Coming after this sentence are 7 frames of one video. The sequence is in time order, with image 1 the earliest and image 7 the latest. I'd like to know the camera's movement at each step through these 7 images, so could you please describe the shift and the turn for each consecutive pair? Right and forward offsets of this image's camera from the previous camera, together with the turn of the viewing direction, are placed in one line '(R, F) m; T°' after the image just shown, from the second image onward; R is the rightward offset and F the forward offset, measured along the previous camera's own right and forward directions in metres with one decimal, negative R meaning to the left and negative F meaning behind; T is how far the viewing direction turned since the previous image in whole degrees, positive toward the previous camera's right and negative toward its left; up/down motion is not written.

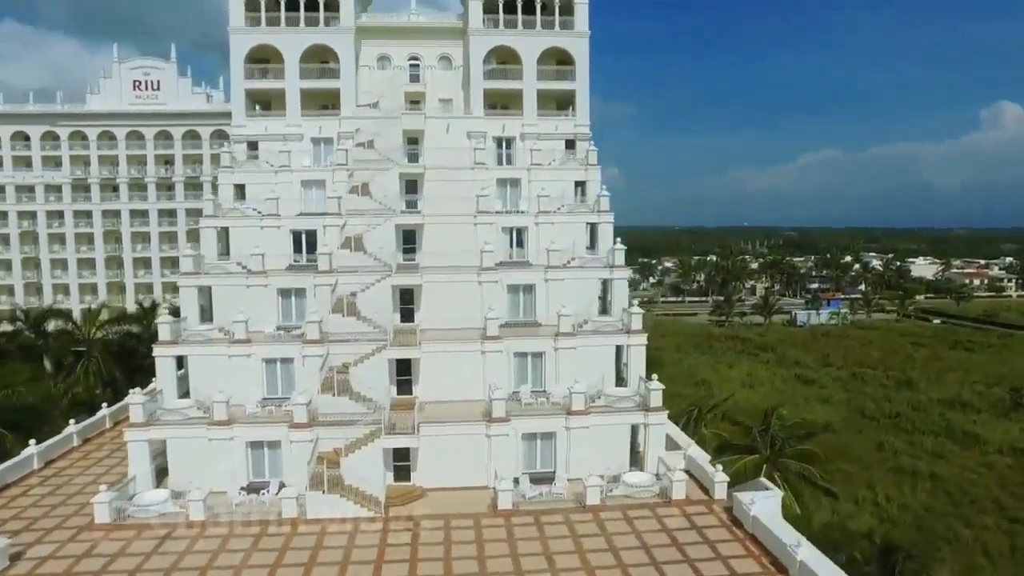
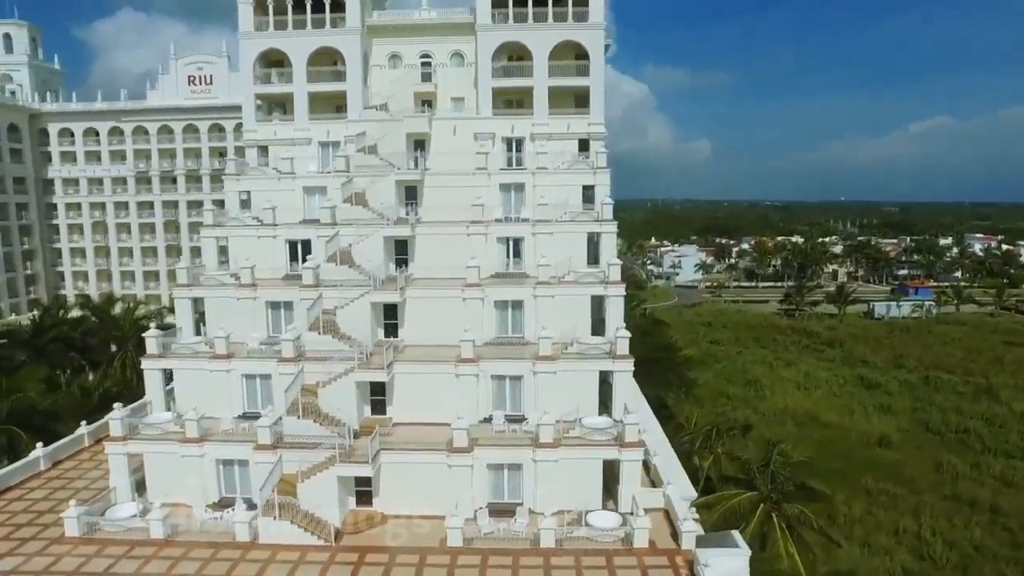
(+4.2, +1.5) m; -7°
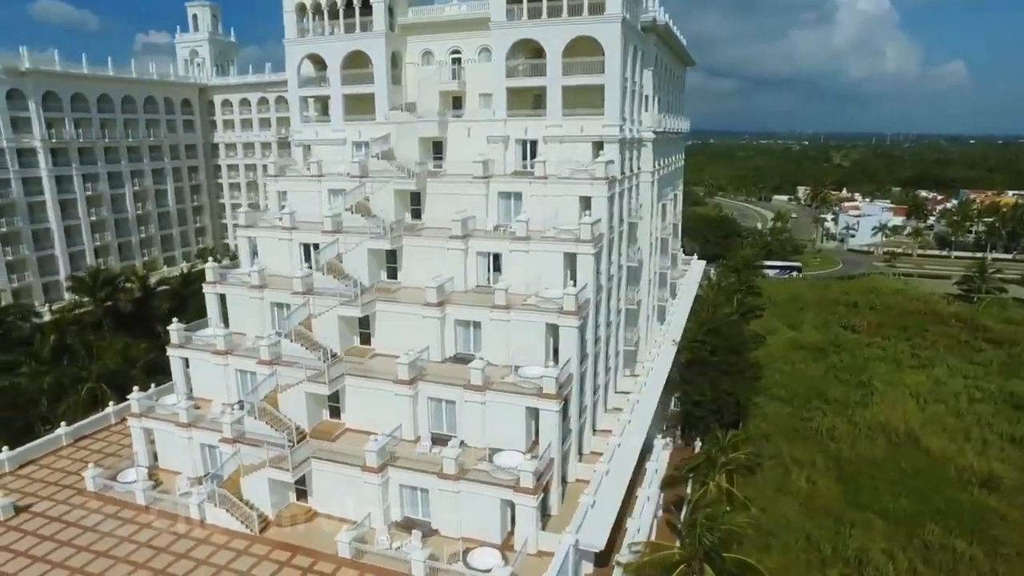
(+10.1, +1.5) m; -17°
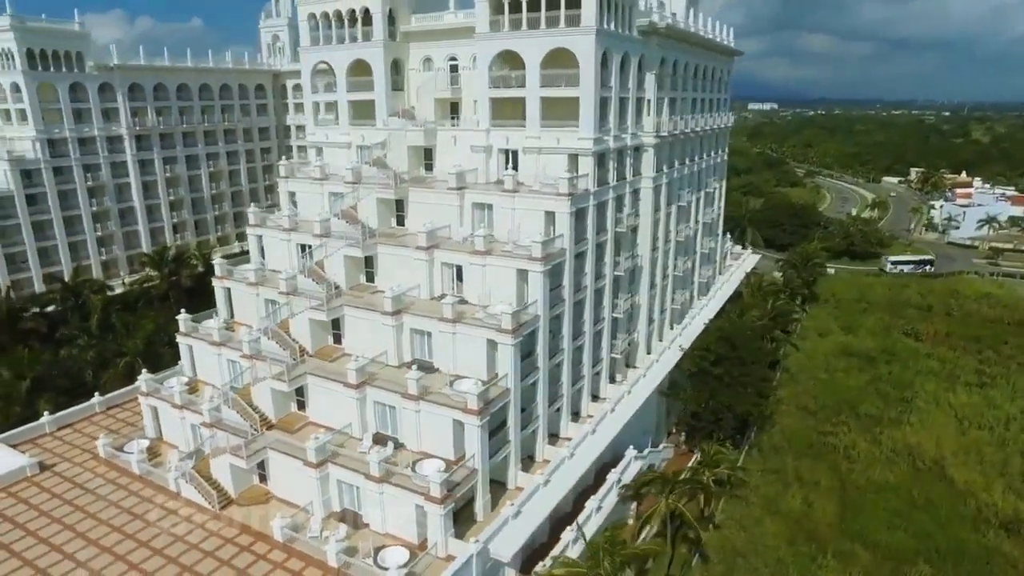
(+7.1, -0.5) m; -9°
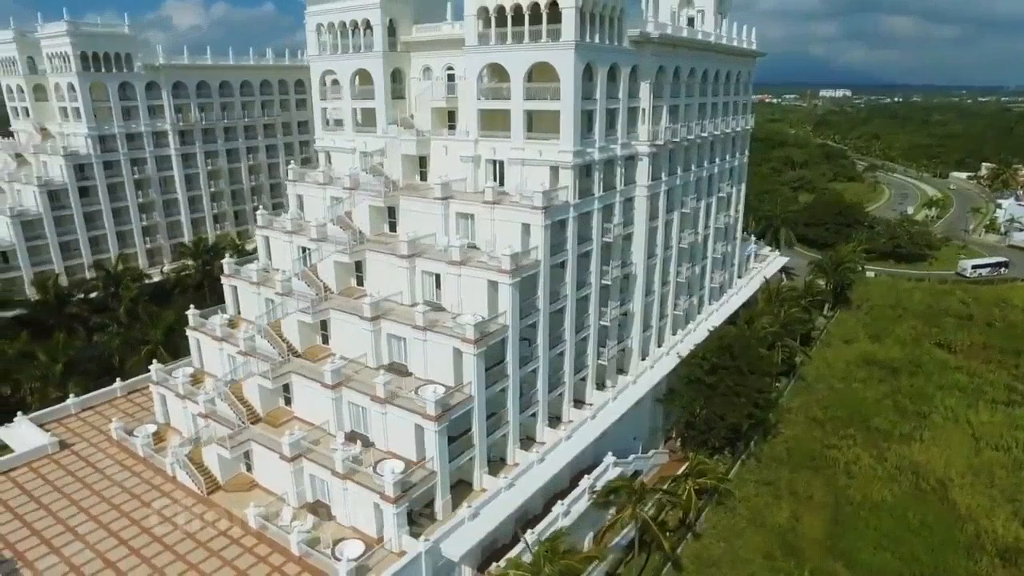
(+4.3, -0.9) m; -5°
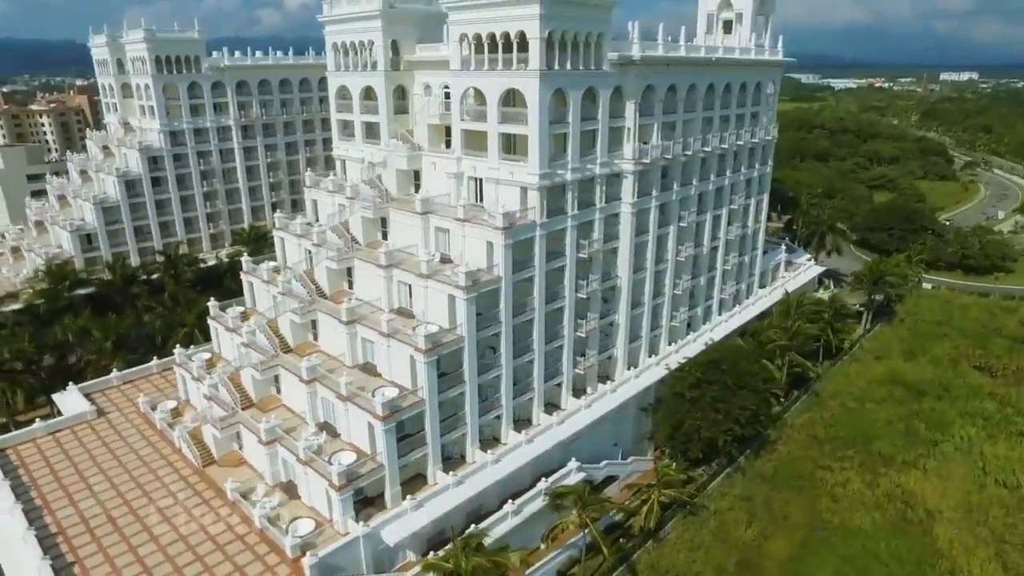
(+6.8, -1.9) m; -8°
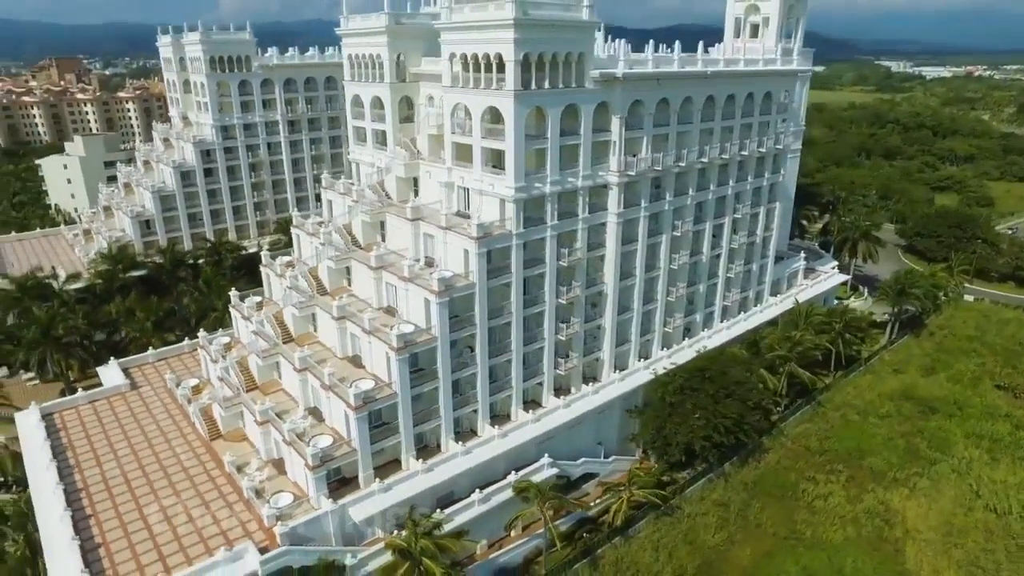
(+5.5, -2.2) m; -6°
